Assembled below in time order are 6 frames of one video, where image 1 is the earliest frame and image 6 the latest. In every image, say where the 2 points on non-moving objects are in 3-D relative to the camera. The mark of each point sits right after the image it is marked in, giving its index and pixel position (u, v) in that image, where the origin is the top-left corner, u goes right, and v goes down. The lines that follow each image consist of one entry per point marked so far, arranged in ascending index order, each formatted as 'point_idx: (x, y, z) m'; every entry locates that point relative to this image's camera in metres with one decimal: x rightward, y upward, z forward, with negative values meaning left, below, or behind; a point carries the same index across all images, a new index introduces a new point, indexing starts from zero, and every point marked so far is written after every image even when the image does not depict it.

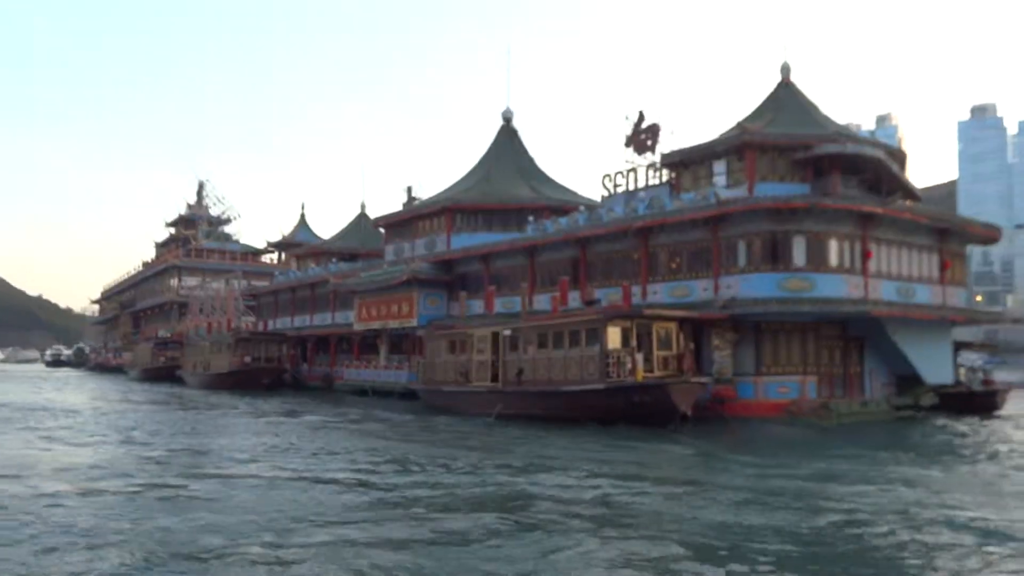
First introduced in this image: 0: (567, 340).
0: (+1.3, -1.2, +19.8) m
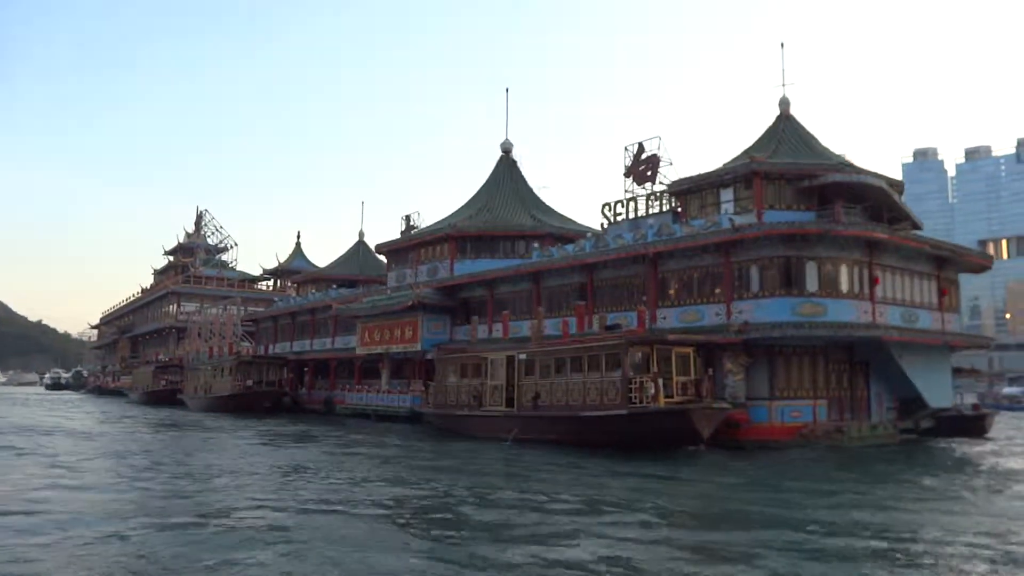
0: (+1.7, -1.8, +20.1) m
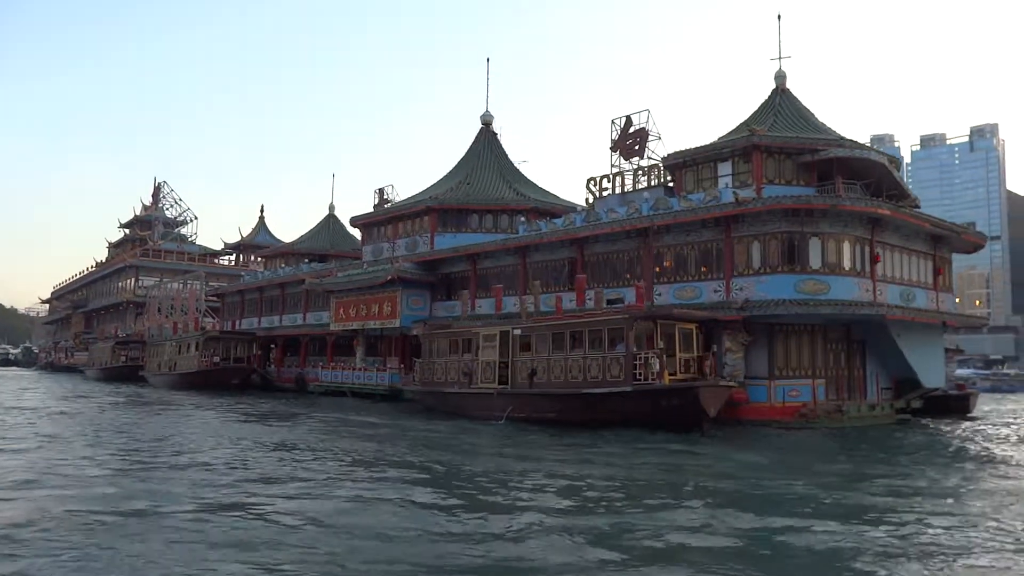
0: (+1.7, -1.2, +19.3) m
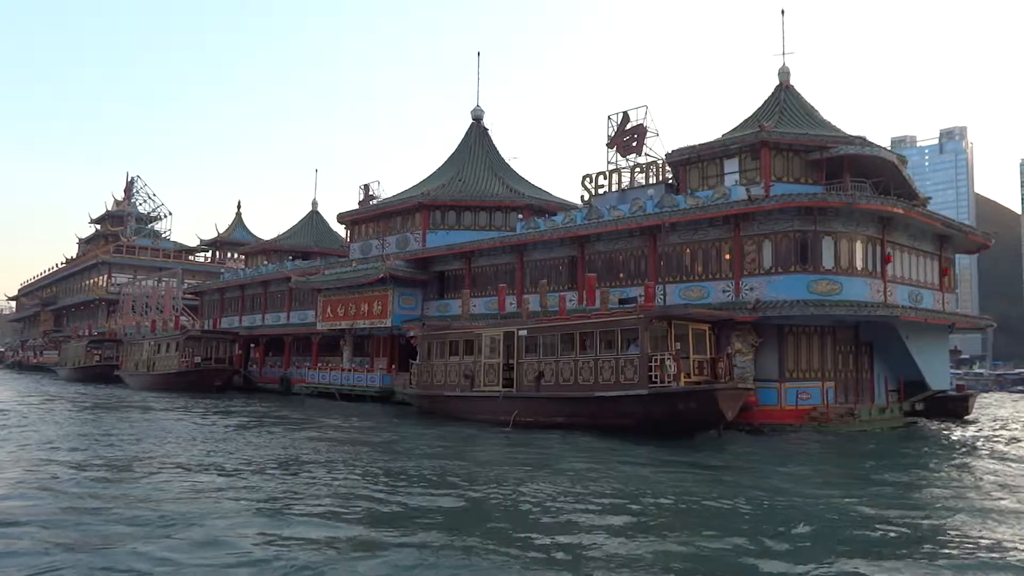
0: (+1.9, -1.2, +18.7) m
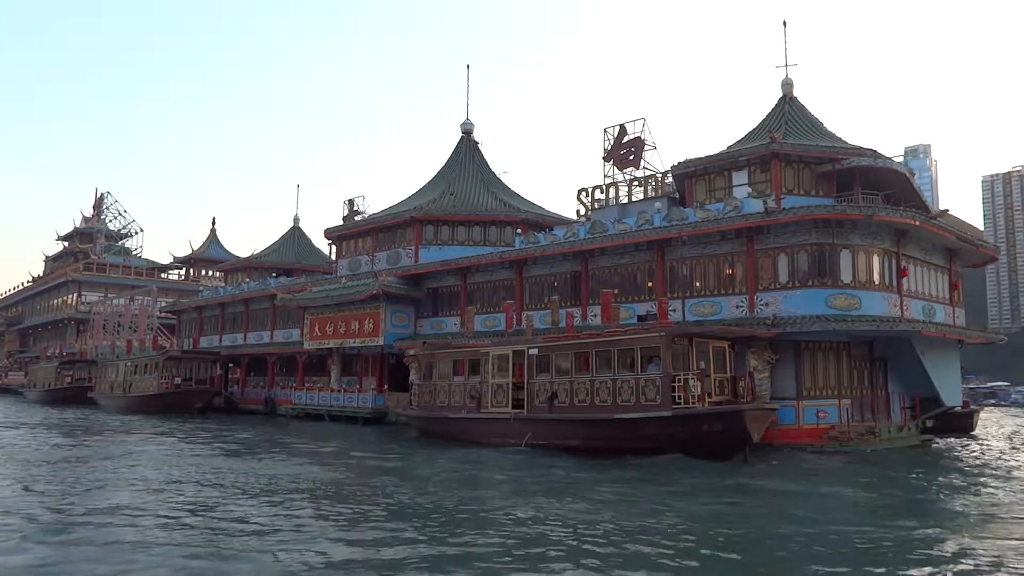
0: (+2.1, -1.5, +17.9) m
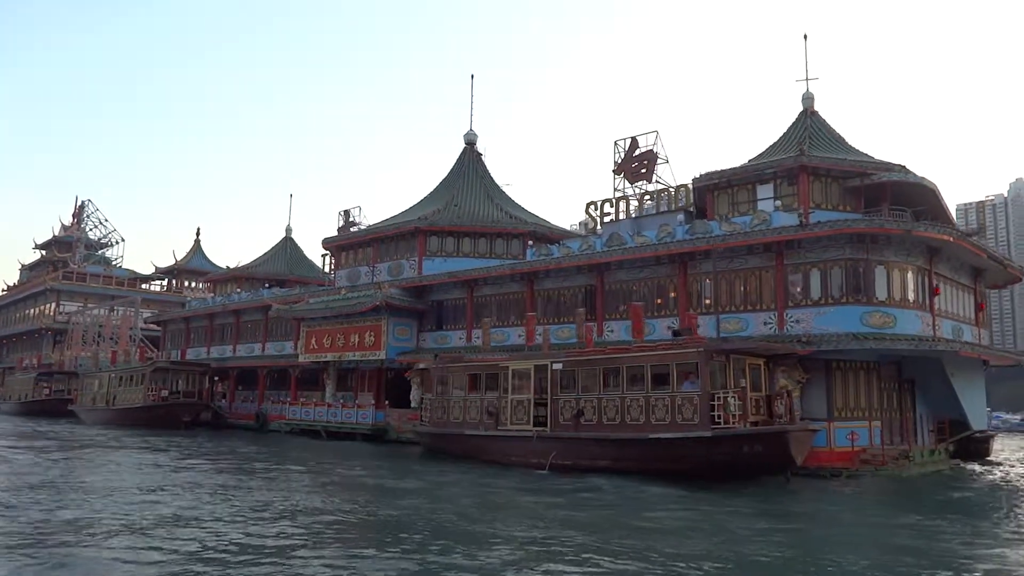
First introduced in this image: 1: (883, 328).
0: (+2.7, -1.7, +17.0) m
1: (+8.1, -0.9, +19.0) m
